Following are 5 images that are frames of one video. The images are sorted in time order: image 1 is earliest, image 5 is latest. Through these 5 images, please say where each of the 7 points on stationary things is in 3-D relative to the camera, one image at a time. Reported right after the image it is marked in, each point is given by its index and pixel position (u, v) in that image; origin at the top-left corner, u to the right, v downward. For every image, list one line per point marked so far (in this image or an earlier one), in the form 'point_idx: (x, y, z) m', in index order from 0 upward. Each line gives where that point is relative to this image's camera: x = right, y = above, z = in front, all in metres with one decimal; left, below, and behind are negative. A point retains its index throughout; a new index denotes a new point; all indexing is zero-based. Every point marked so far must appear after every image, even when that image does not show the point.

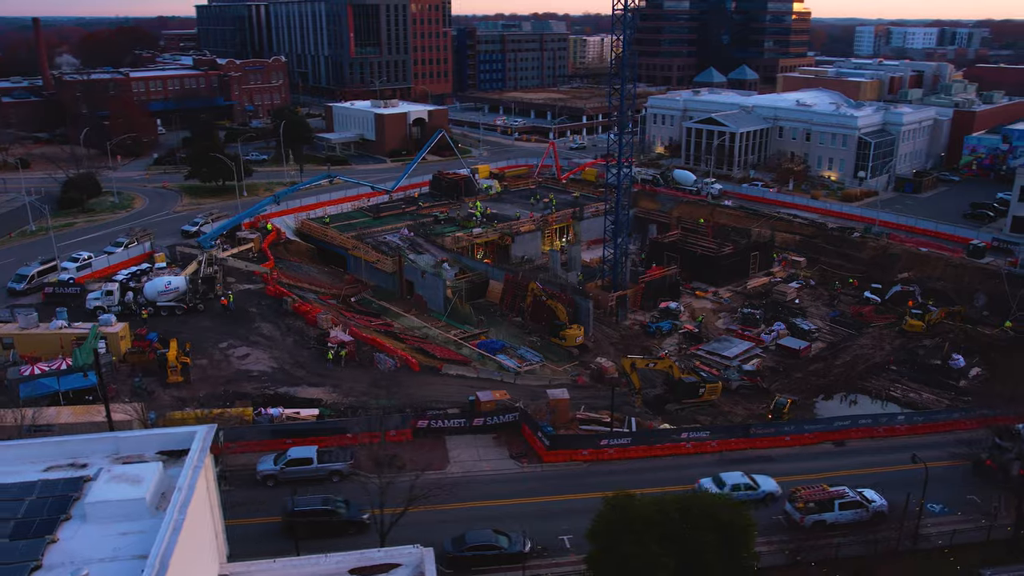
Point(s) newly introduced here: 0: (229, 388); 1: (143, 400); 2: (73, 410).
0: (-8.2, -2.9, +19.6) m
1: (-9.9, -3.2, +18.4) m
2: (-10.4, -3.0, +16.5) m
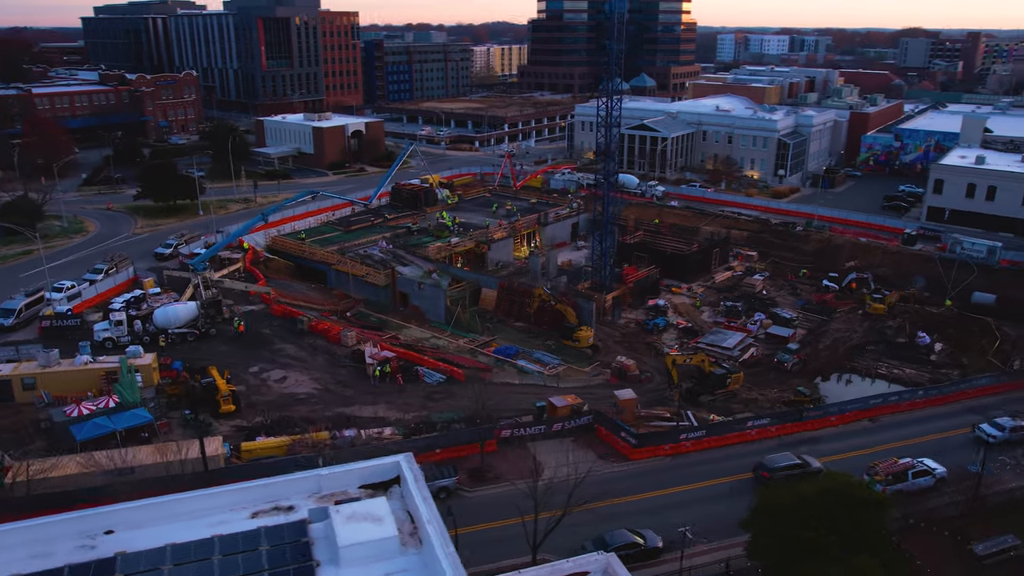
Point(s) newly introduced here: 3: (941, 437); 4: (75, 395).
0: (-6.2, -3.5, +18.5) m
1: (-7.7, -3.8, +17.1) m
2: (-7.9, -3.6, +15.1) m
3: (+13.6, -4.7, +21.0) m
4: (-11.8, -2.9, +18.2) m
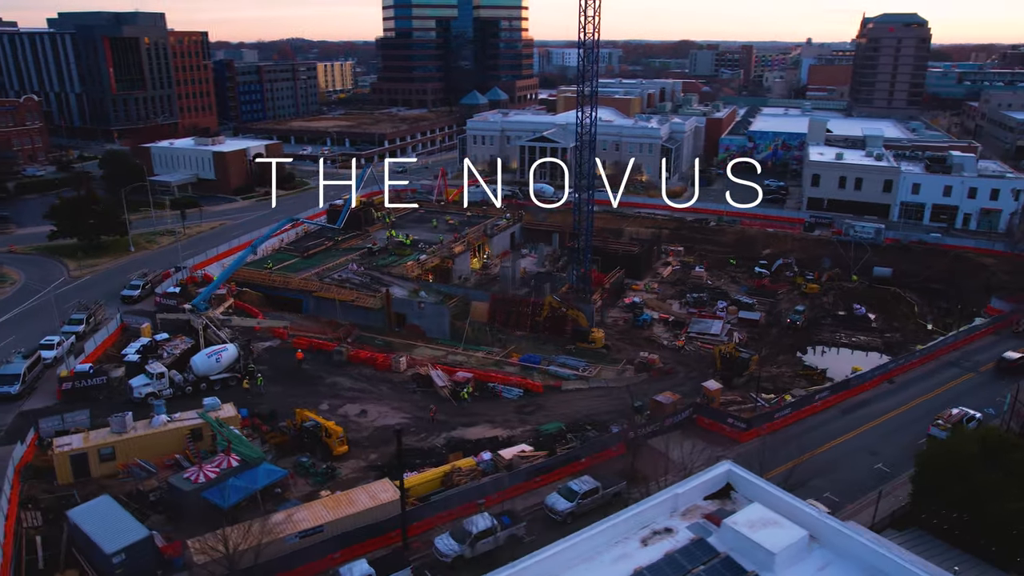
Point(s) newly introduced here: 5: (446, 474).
0: (-2.9, -4.1, +17.4) m
1: (-4.0, -4.5, +15.7) m
2: (-3.8, -4.3, +13.7) m
3: (+15.8, -3.7, +24.4) m
4: (-8.3, -4.1, +15.8) m
5: (-1.5, -4.3, +15.5) m
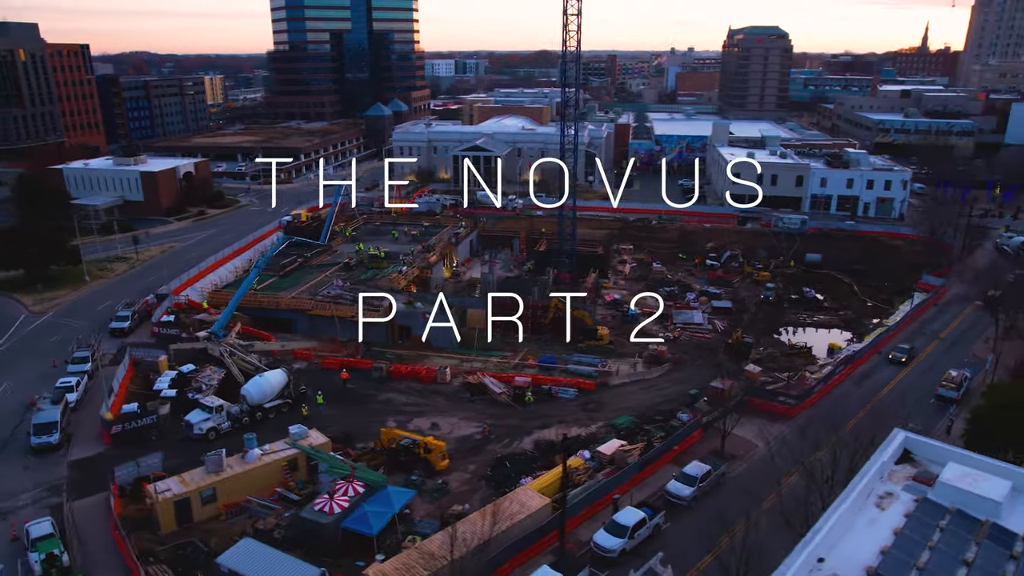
0: (-0.5, -4.3, +17.2) m
1: (-1.3, -4.7, +15.3) m
2: (-0.7, -4.5, +13.4) m
3: (+16.7, -2.8, +27.2) m
4: (-5.5, -4.5, +14.6) m
5: (+1.2, -4.3, +15.5) m
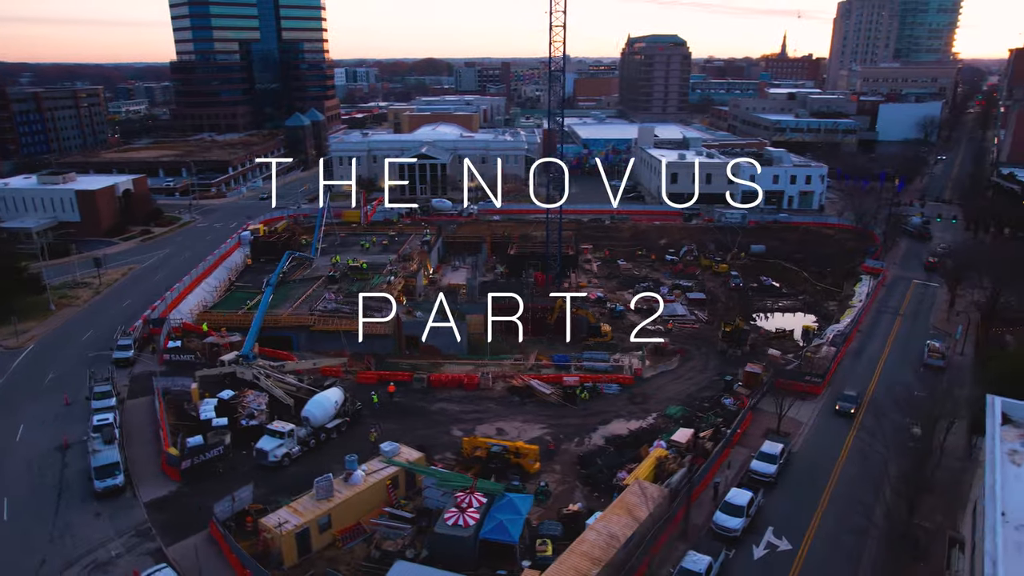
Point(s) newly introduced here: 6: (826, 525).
0: (+1.6, -4.3, +17.3) m
1: (+1.1, -4.8, +15.3) m
2: (+1.9, -4.4, +13.5) m
3: (+17.1, -2.0, +29.6) m
4: (-3.0, -4.8, +14.1) m
5: (+3.5, -4.2, +15.9) m
6: (+7.1, -5.4, +15.2) m
